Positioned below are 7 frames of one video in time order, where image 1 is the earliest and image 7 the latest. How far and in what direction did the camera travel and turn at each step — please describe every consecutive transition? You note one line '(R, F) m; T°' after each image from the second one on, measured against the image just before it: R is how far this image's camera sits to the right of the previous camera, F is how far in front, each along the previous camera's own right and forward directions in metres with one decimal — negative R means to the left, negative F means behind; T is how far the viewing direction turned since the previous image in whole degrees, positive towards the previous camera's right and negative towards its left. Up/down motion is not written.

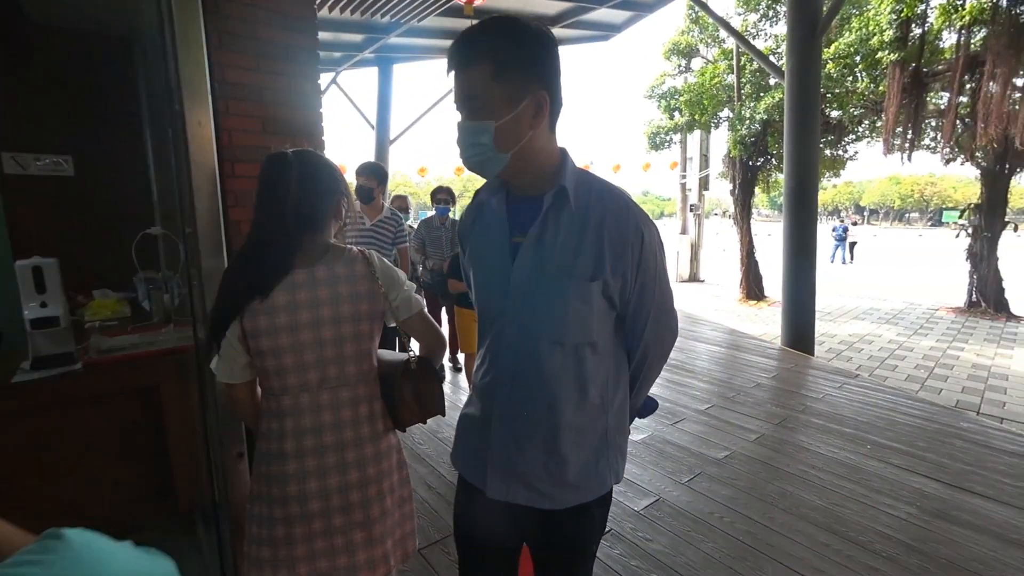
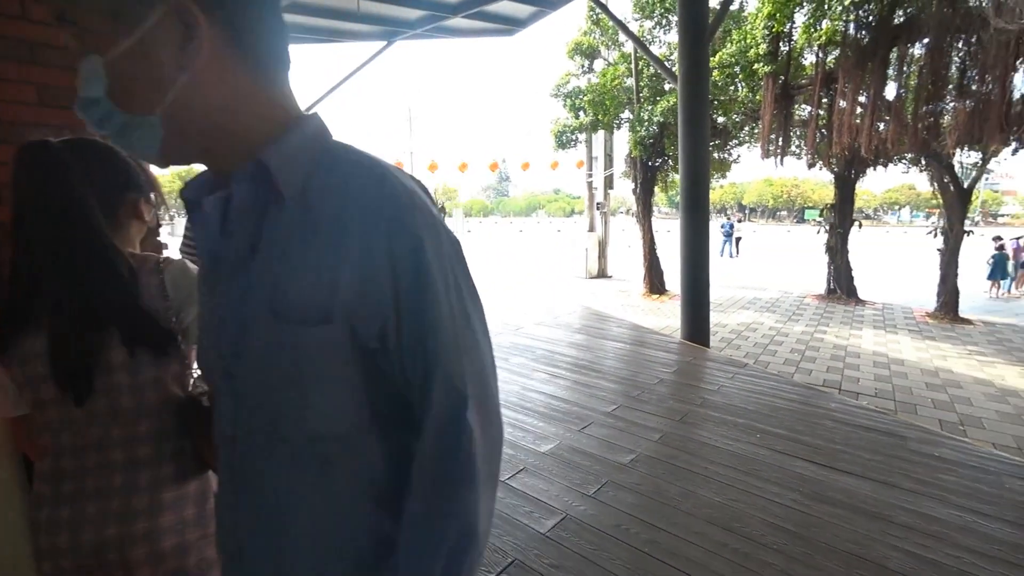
(+0.1, +0.2) m; +10°
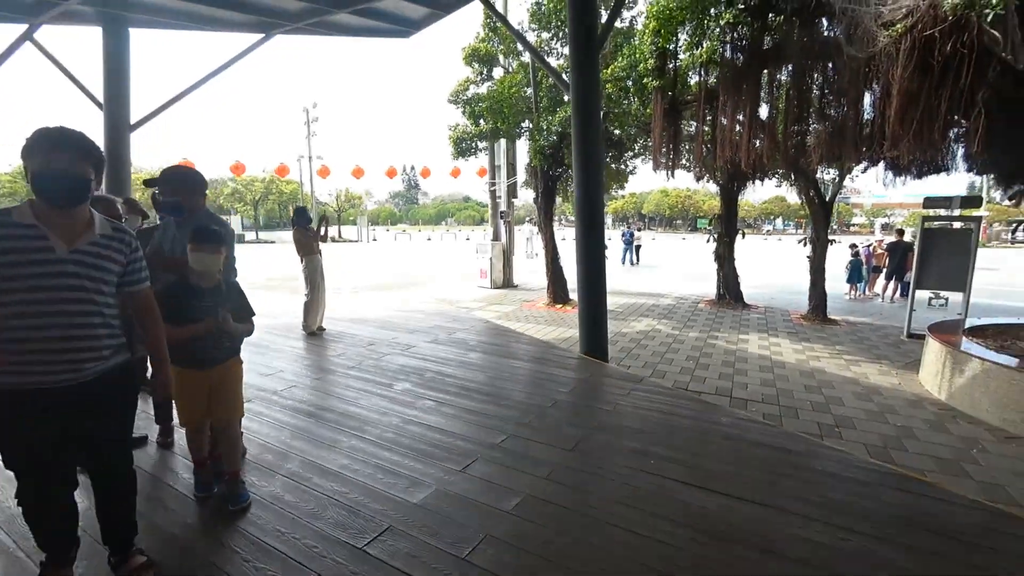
(+0.3, +0.4) m; +10°
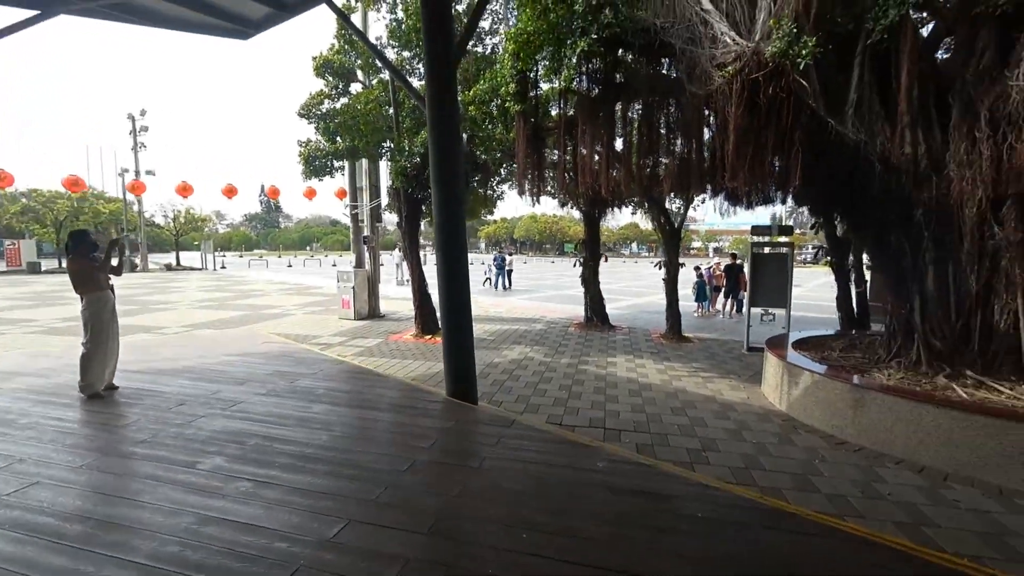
(+0.2, +0.5) m; +15°
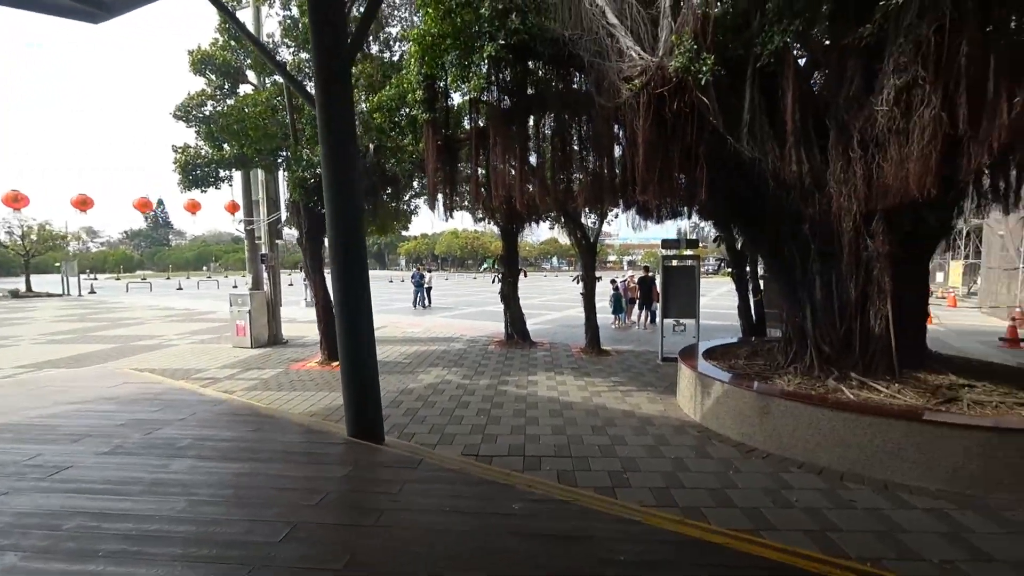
(+0.1, +0.3) m; +10°
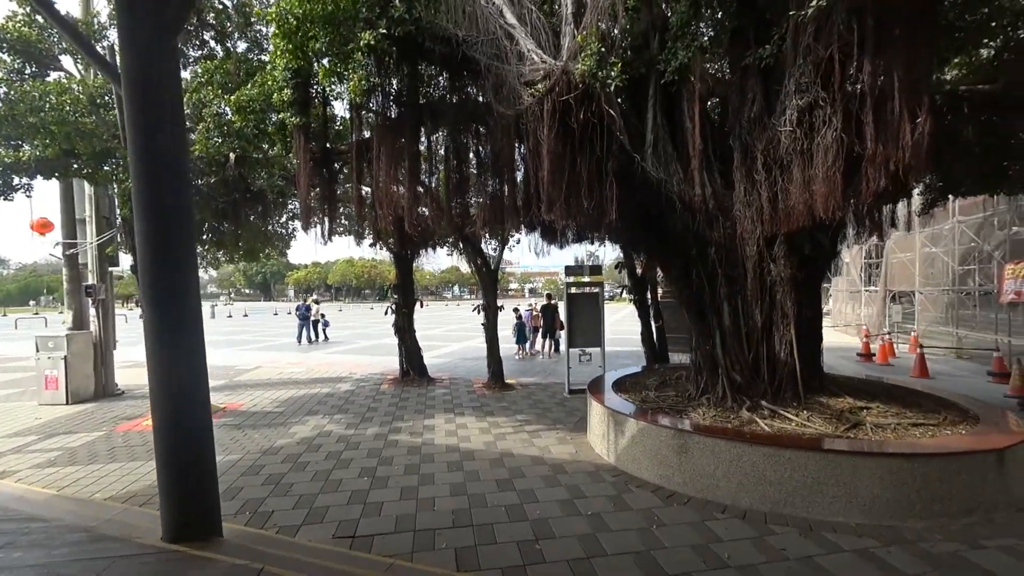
(+0.1, +0.7) m; +12°
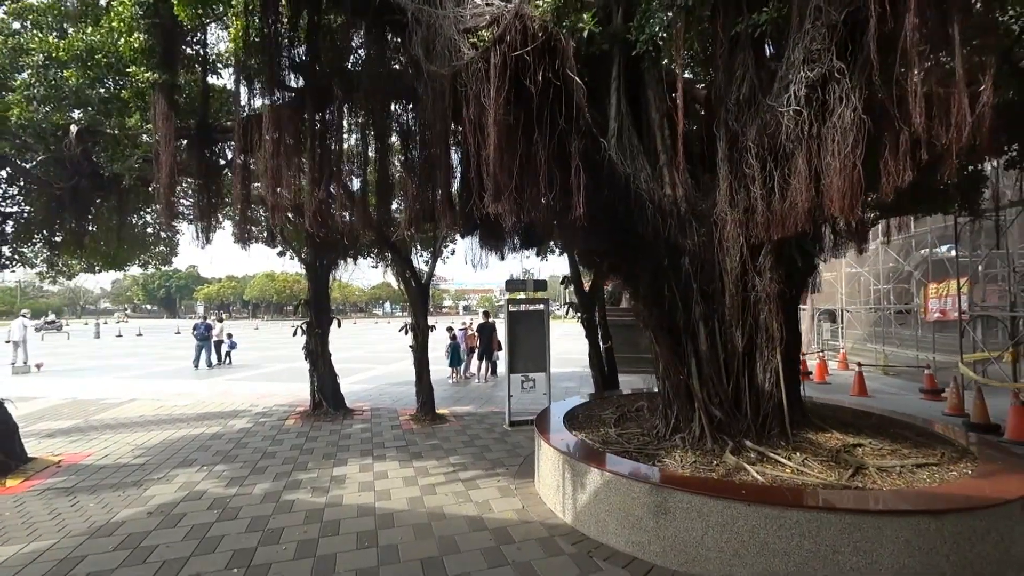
(0.0, +1.0) m; +8°
